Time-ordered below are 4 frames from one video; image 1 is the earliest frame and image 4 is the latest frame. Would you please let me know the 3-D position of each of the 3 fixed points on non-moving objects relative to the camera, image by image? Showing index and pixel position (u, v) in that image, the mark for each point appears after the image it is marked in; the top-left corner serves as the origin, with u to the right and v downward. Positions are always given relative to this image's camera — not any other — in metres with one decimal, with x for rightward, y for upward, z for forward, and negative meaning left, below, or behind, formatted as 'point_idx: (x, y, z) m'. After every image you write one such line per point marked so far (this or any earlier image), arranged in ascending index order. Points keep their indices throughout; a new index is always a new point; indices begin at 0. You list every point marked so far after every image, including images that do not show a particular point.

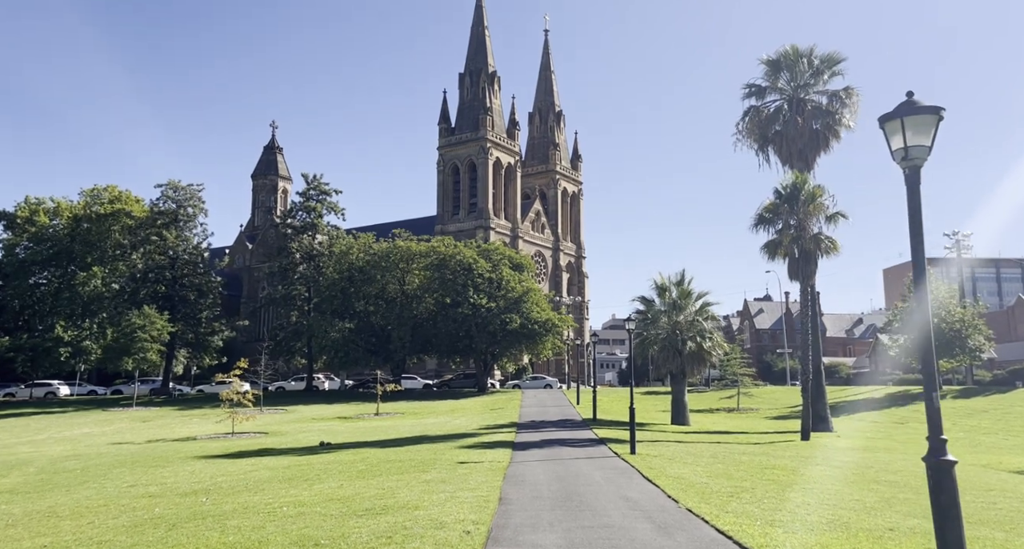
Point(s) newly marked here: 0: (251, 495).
0: (-4.5, -3.8, +15.0) m
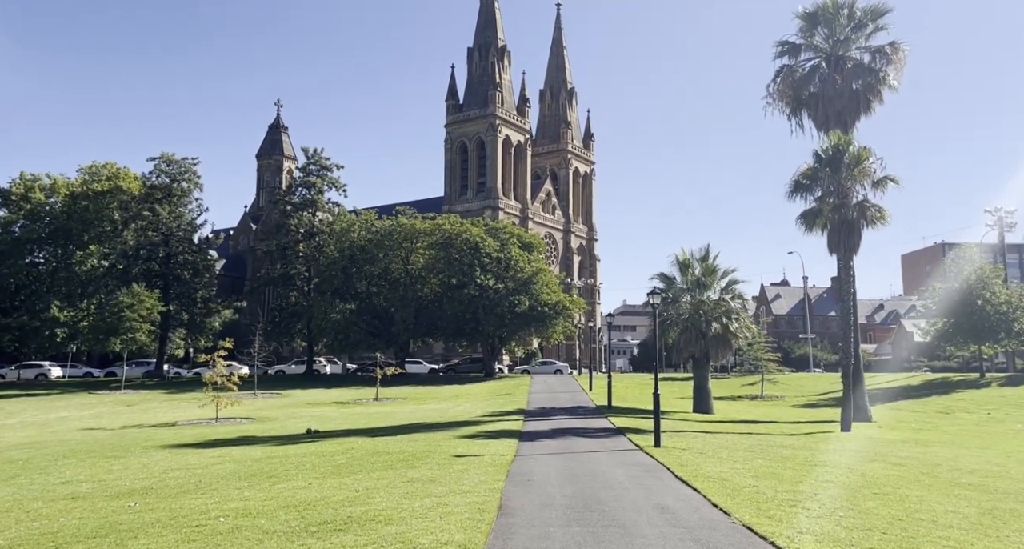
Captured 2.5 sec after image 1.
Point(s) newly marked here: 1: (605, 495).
0: (-4.5, -3.1, +12.1) m
1: (+1.3, -3.1, +12.2) m
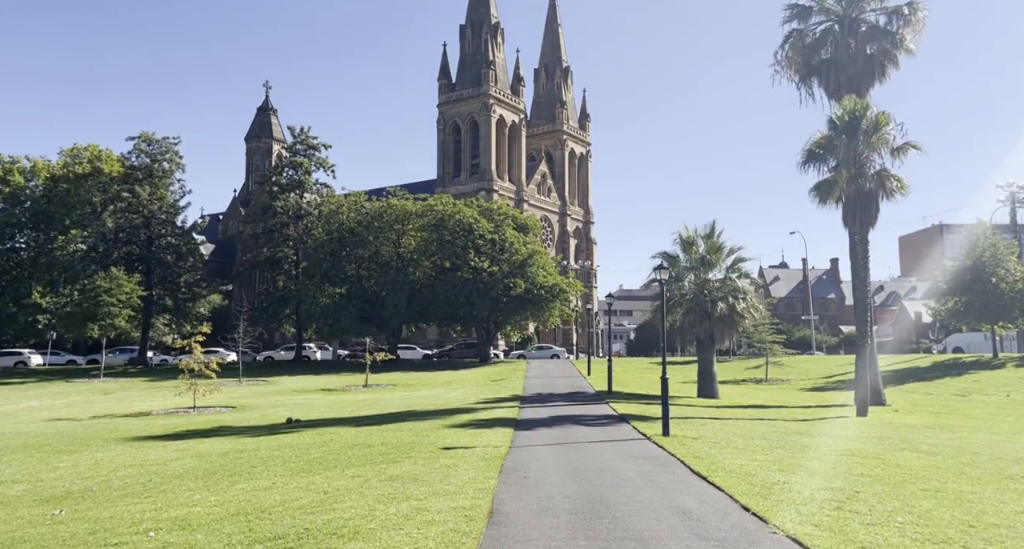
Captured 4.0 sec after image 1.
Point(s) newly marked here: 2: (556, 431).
0: (-4.5, -2.7, +10.3) m
1: (+1.3, -2.7, +10.5) m
2: (+0.9, -3.3, +18.2) m
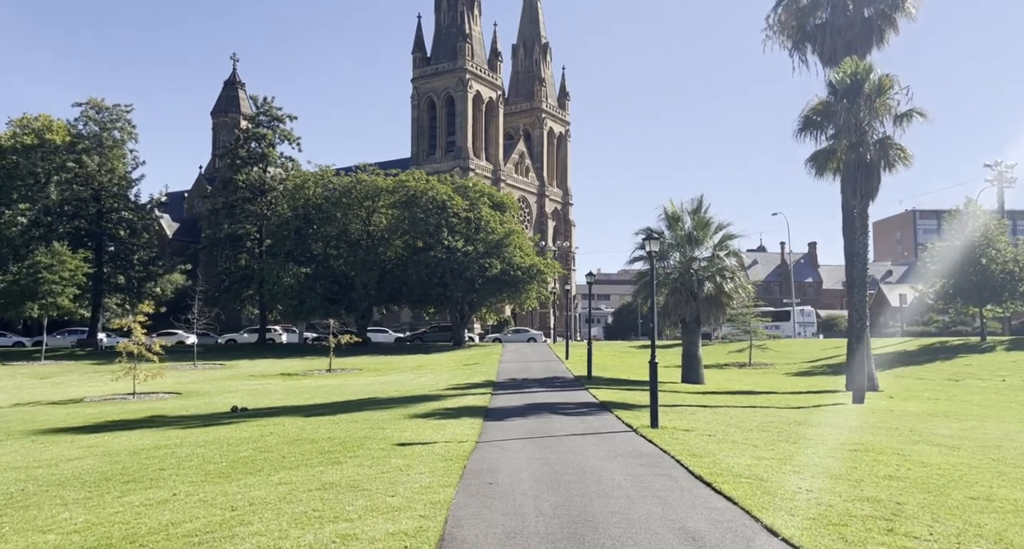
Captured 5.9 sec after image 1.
0: (-4.9, -2.3, +7.9) m
1: (+0.9, -2.3, +8.3) m
2: (+0.4, -2.7, +16.0) m
